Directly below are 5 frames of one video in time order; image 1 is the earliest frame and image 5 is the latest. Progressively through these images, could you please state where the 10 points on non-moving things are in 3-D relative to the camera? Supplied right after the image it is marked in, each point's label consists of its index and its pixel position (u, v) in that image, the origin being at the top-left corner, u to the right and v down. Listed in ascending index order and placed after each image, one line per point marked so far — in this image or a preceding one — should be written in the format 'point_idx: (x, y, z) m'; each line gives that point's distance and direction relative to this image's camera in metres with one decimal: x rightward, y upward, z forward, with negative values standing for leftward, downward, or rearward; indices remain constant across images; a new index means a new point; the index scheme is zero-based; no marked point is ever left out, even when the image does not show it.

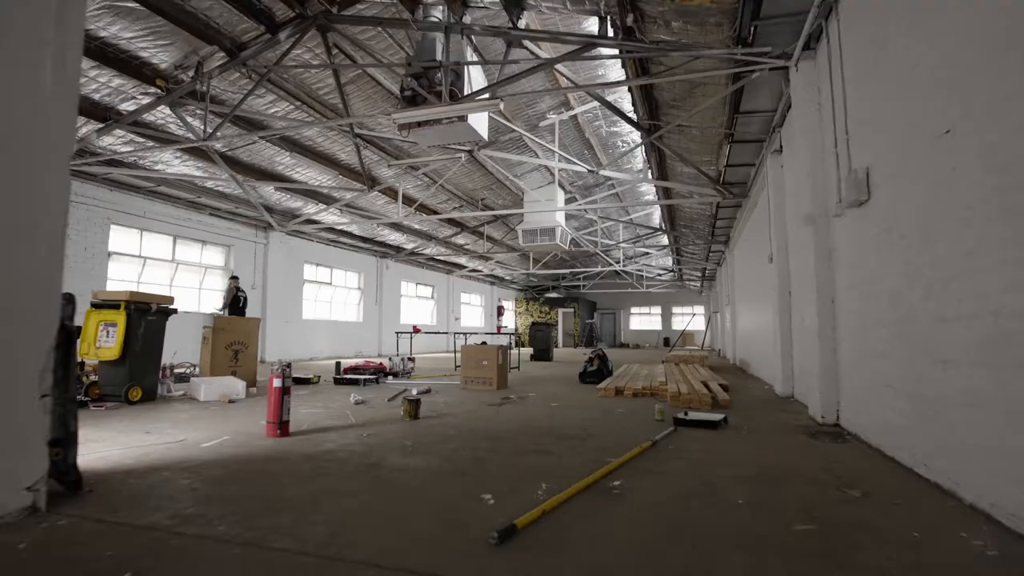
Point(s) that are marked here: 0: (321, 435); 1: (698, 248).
0: (-0.9, -0.7, +2.6) m
1: (+4.1, +0.9, +11.6) m
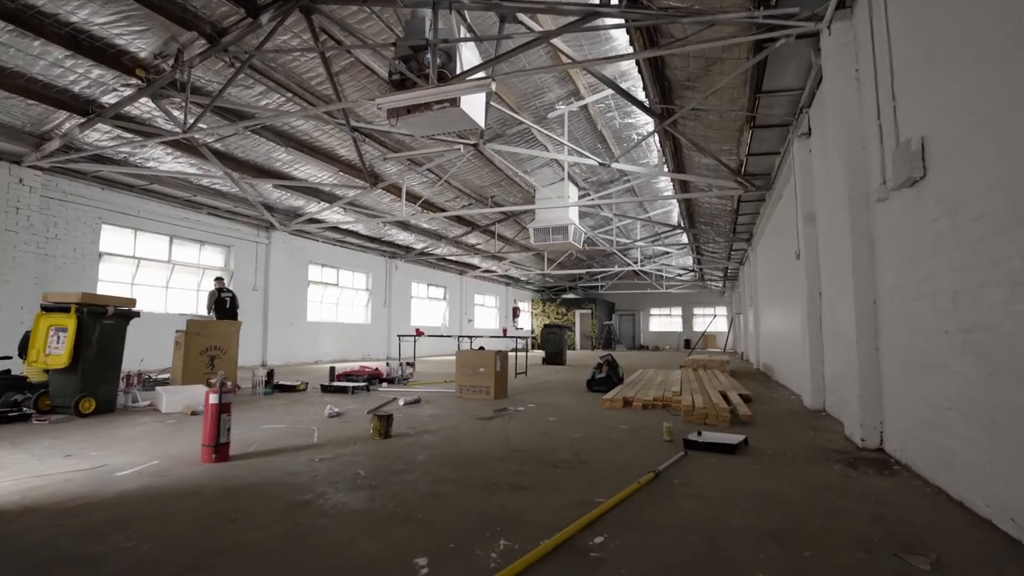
0: (-1.0, -0.7, +2.2) m
1: (+4.3, +0.9, +11.0) m
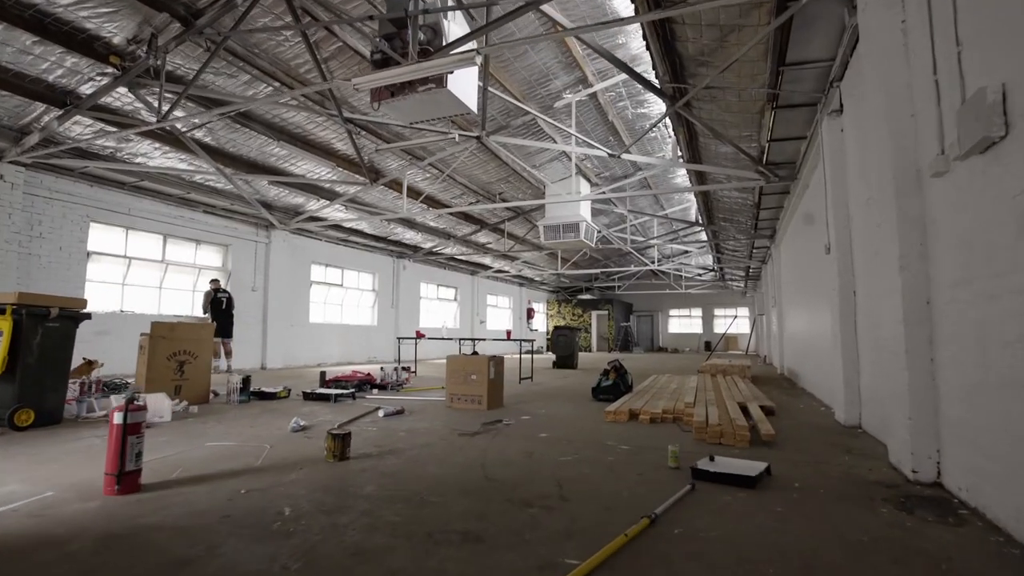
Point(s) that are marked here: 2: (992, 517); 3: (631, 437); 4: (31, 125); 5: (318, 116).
0: (-1.2, -0.7, +1.9) m
1: (+4.5, +0.9, +10.4) m
2: (+1.5, -0.7, +1.6) m
3: (+0.7, -0.8, +2.9) m
4: (-4.8, +1.6, +5.2) m
5: (-2.2, +2.0, +6.0) m
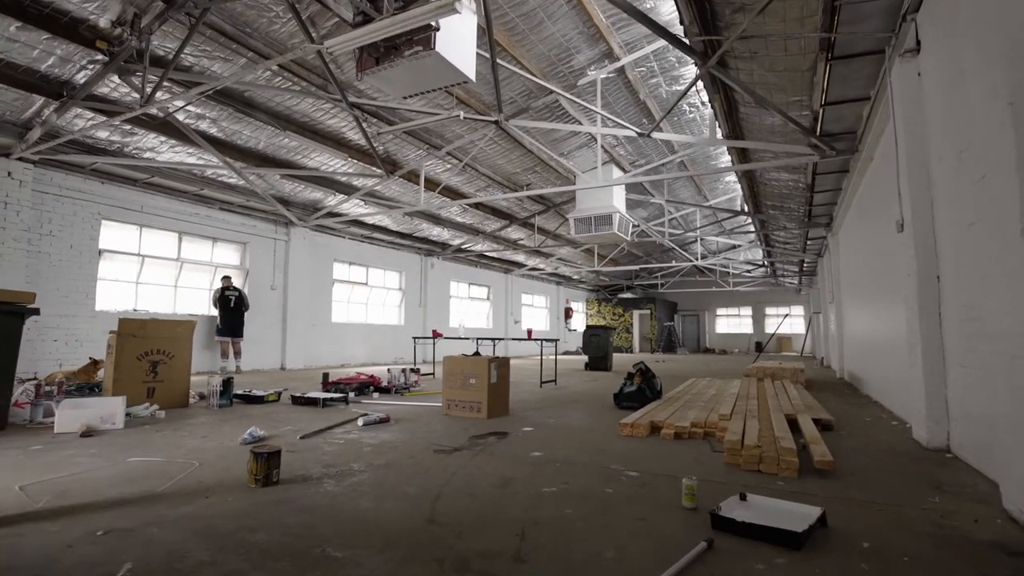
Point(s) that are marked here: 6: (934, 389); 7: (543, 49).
0: (-1.3, -0.7, +1.4) m
1: (+5.0, +1.0, +9.5) m
2: (+1.3, -0.6, +1.0) m
3: (+0.6, -0.8, +2.4) m
4: (-4.6, +1.6, +5.1) m
5: (-2.0, +2.0, +5.7) m
6: (+2.2, -0.5, +2.8) m
7: (+0.3, +2.6, +5.7) m
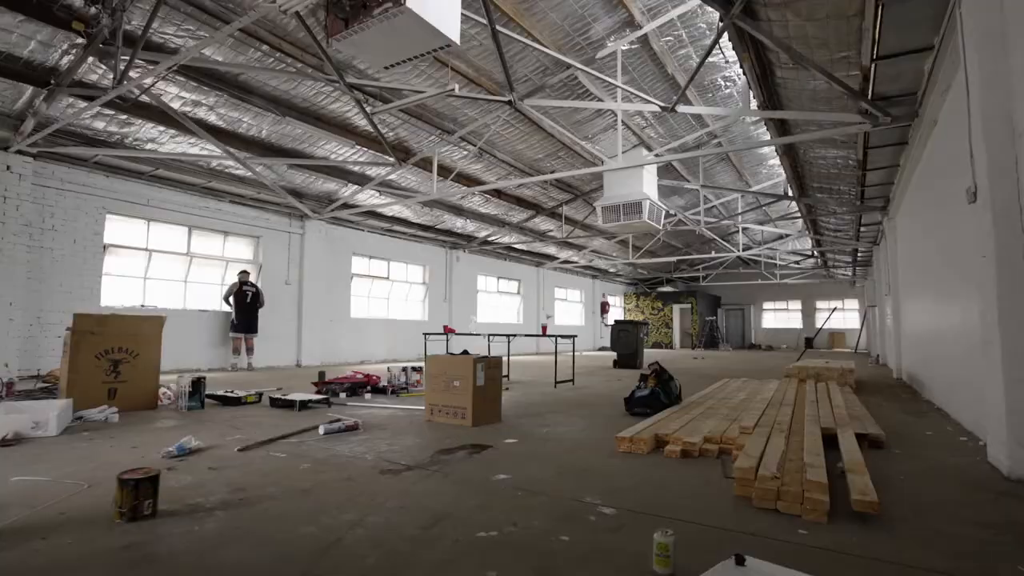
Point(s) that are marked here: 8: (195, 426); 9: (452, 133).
0: (-1.6, -0.6, +1.1) m
1: (+5.4, +1.1, +8.6) m
2: (+1.0, -0.6, +0.4) m
3: (+0.4, -0.7, +1.9) m
4: (-4.6, +1.7, +5.0) m
5: (-2.0, +2.1, +5.4) m
6: (+2.0, -0.4, +2.1) m
7: (+0.4, +2.7, +5.2) m
8: (-1.8, -0.8, +3.0) m
9: (-0.8, +1.9, +6.6) m
